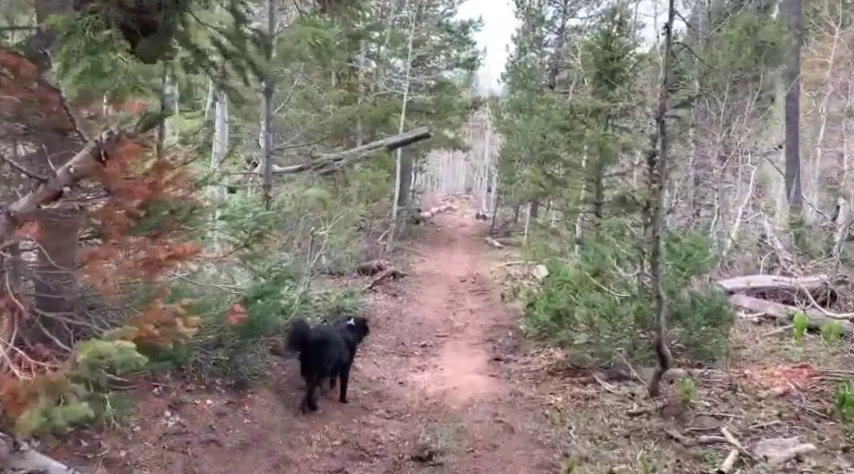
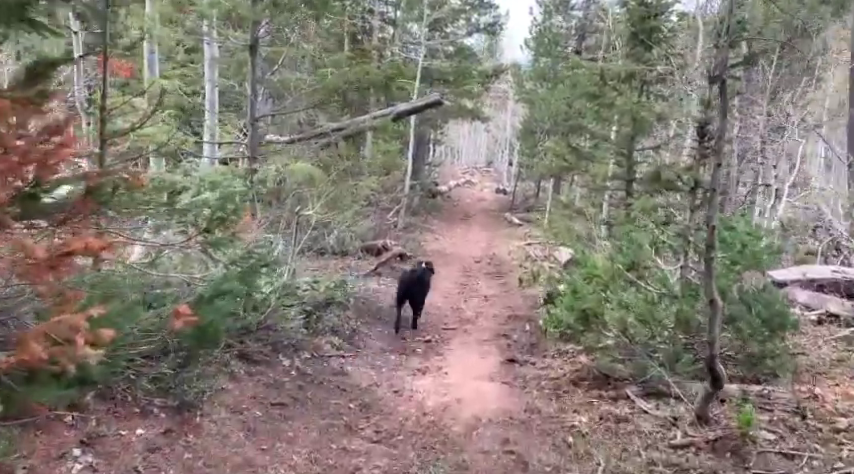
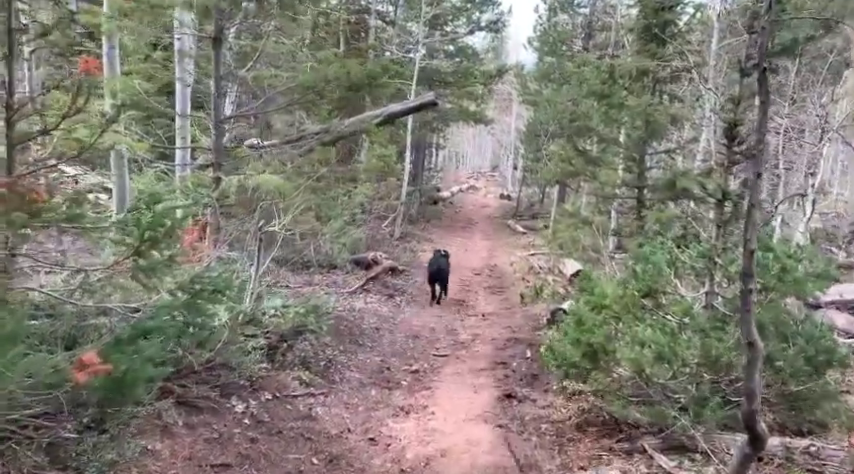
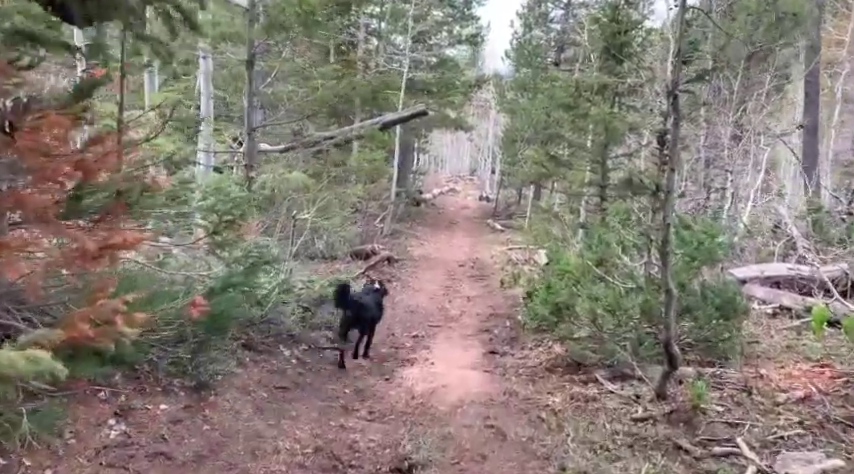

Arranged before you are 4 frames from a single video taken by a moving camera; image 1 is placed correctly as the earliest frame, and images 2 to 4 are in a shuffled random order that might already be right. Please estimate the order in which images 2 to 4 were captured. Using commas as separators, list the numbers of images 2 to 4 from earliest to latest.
4, 2, 3
